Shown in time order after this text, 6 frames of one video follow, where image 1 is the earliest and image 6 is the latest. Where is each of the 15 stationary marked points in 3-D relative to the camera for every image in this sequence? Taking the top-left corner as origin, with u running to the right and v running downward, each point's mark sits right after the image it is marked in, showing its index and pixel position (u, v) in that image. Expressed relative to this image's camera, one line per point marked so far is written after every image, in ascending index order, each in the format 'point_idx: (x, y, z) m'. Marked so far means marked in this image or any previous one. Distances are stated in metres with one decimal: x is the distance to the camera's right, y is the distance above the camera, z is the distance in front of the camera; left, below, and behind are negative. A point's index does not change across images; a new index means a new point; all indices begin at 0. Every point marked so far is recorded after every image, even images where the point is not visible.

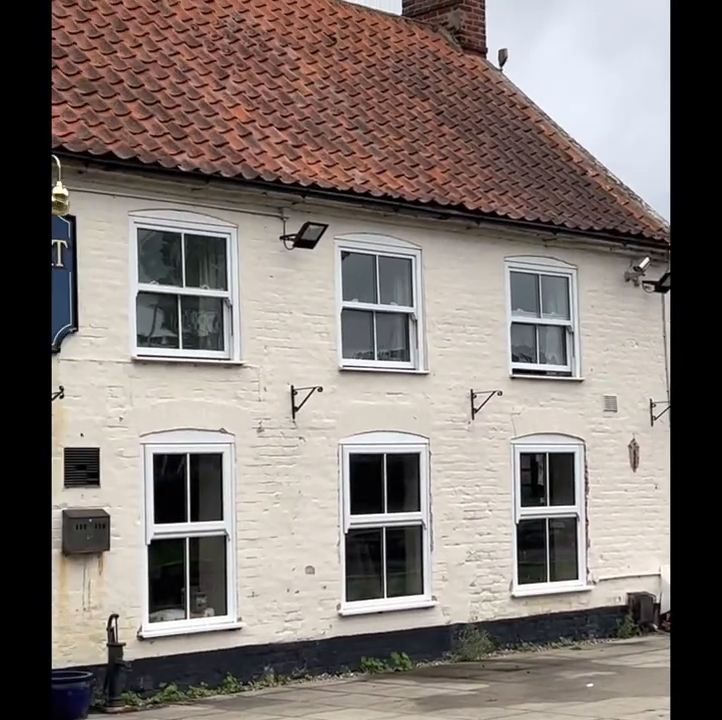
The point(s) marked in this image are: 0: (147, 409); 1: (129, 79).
0: (-3.2, -0.7, +11.6) m
1: (-3.5, +4.4, +12.0) m
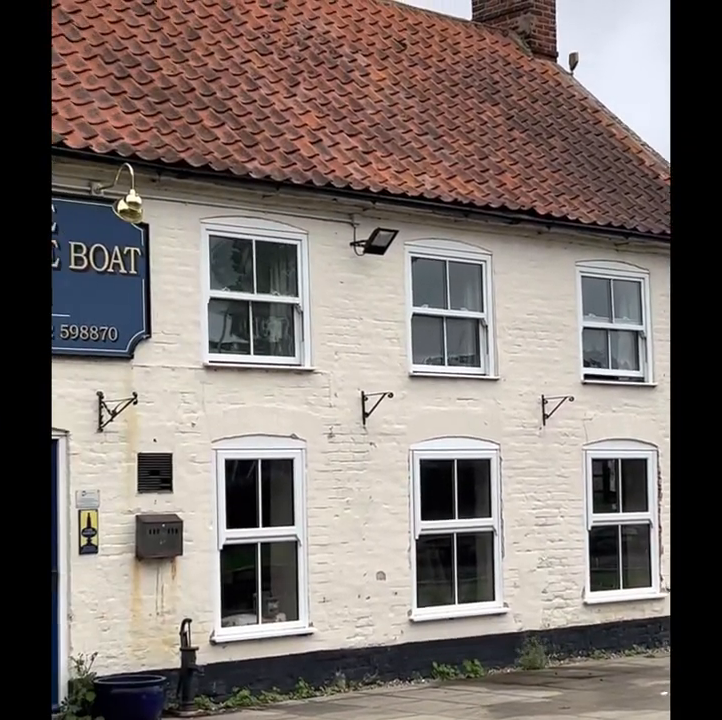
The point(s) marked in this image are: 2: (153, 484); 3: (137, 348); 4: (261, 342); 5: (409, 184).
0: (-2.2, -0.8, +11.7) m
1: (-2.4, +4.3, +12.1) m
2: (-3.1, -1.9, +11.5) m
3: (-3.3, +0.2, +11.5) m
4: (-1.5, +0.3, +11.8) m
5: (+0.8, +2.8, +12.2) m
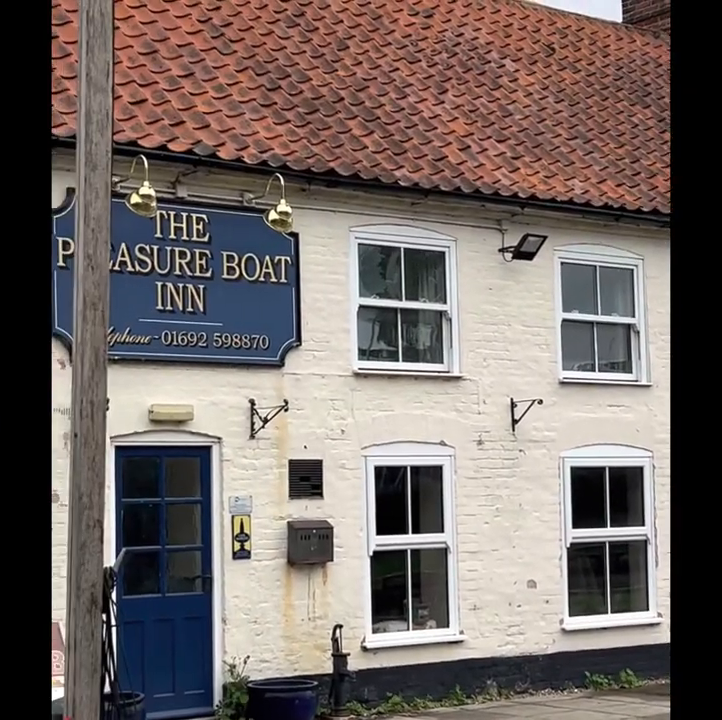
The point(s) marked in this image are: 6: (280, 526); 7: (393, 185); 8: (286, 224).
0: (+0.1, -0.9, +11.7) m
1: (-0.2, +4.2, +12.2) m
2: (-0.9, -2.0, +11.6) m
3: (-1.1, +0.1, +11.6) m
4: (+0.7, +0.2, +11.8) m
5: (+3.1, +2.7, +12.1) m
6: (-1.2, -2.5, +11.5) m
7: (+0.5, +2.6, +11.6) m
8: (-1.1, +1.9, +11.0) m
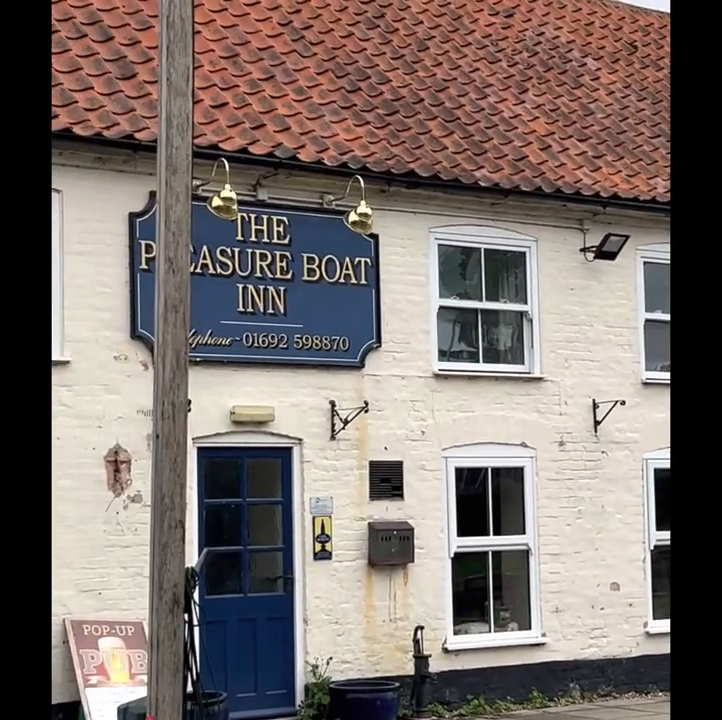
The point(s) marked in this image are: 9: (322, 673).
0: (+1.3, -1.0, +11.7) m
1: (+1.1, +4.2, +12.2) m
2: (+0.4, -2.0, +11.6) m
3: (+0.1, 0.0, +11.6) m
4: (+2.0, +0.2, +11.8) m
5: (+4.3, +2.7, +12.0) m
6: (0.0, -2.5, +11.5) m
7: (+1.7, +2.6, +11.5) m
8: (+0.1, +1.9, +11.0) m
9: (-0.6, -4.6, +11.4) m
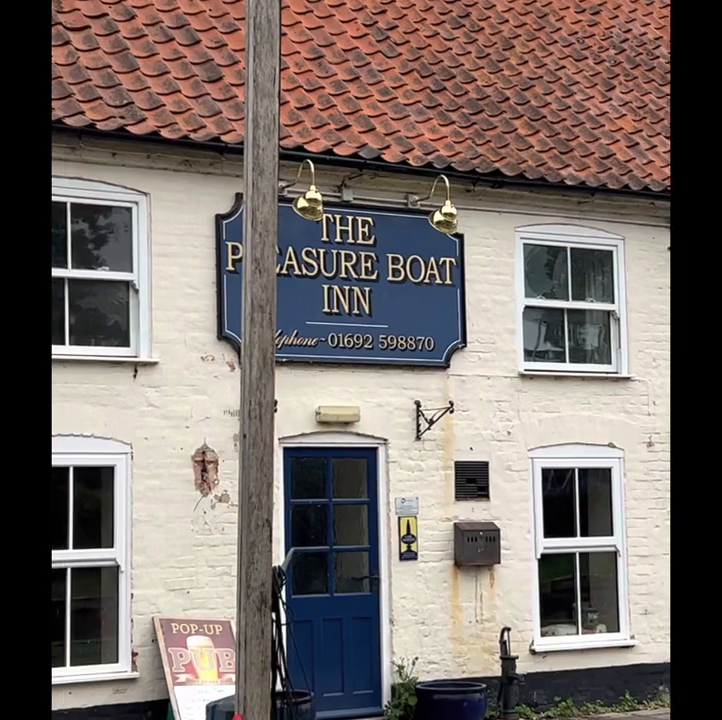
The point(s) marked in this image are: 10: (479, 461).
0: (+2.6, -1.0, +11.6) m
1: (+2.4, +4.2, +12.1) m
2: (+1.7, -2.0, +11.5) m
3: (+1.4, 0.0, +11.6) m
4: (+3.3, +0.2, +11.7) m
5: (+5.6, +2.7, +11.8) m
6: (+1.3, -2.5, +11.5) m
7: (+3.0, +2.6, +11.5) m
8: (+1.3, +1.9, +11.0) m
9: (+0.7, -4.6, +11.3) m
10: (+1.8, -1.5, +11.6) m
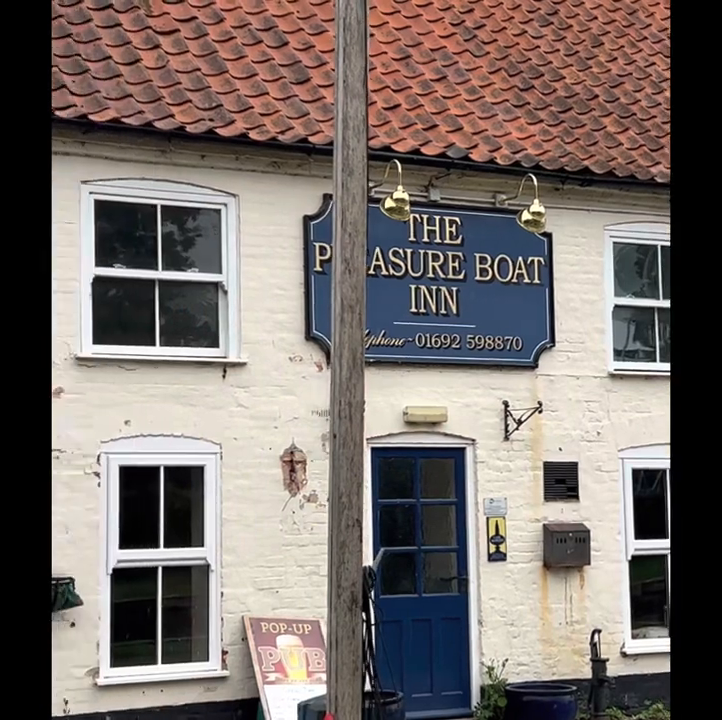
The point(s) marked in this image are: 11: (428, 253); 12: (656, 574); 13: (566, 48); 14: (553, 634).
0: (+4.0, -1.0, +11.6) m
1: (+3.7, +4.2, +12.1) m
2: (+3.0, -2.0, +11.6) m
3: (+2.8, 0.0, +11.6) m
4: (+4.6, +0.2, +11.7) m
5: (+6.9, +2.7, +11.8) m
6: (+2.6, -2.5, +11.5) m
7: (+4.3, +2.6, +11.5) m
8: (+2.7, +1.9, +11.0) m
9: (+2.1, -4.6, +11.4) m
10: (+3.1, -1.5, +11.6) m
11: (+1.1, +1.6, +11.3) m
12: (+4.5, -3.2, +11.6) m
13: (+3.1, +5.0, +12.4) m
14: (+2.9, -4.1, +11.5) m
